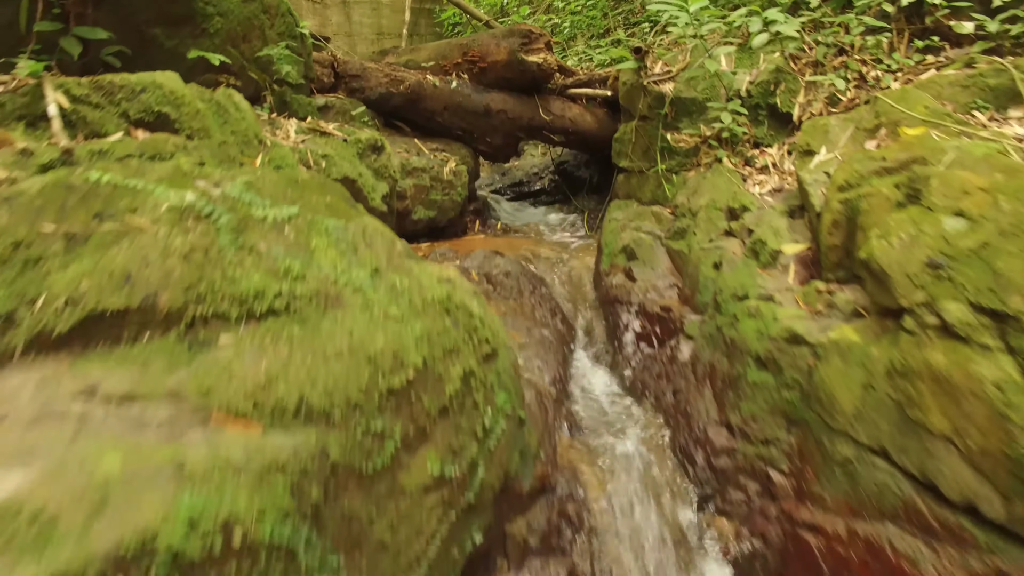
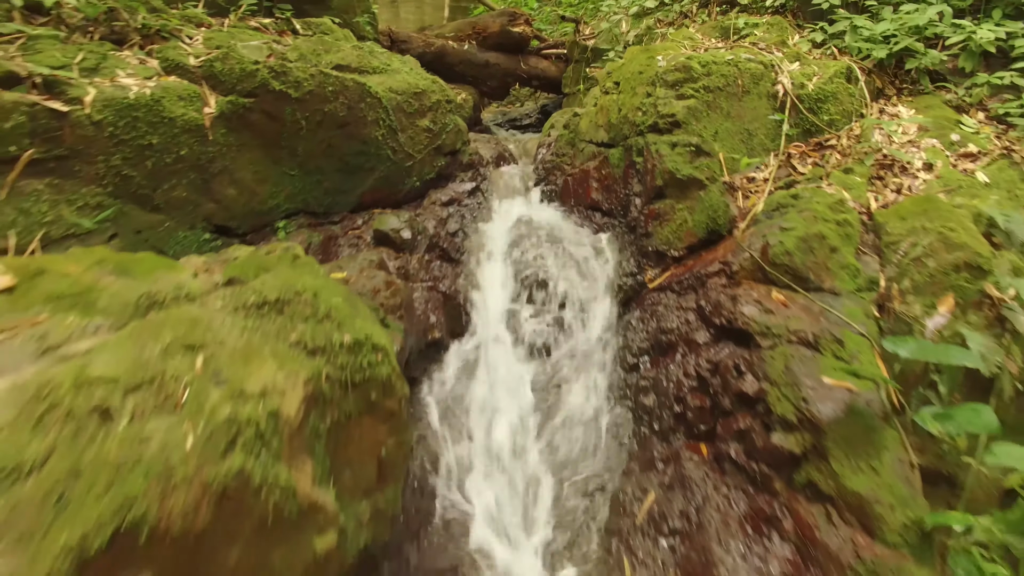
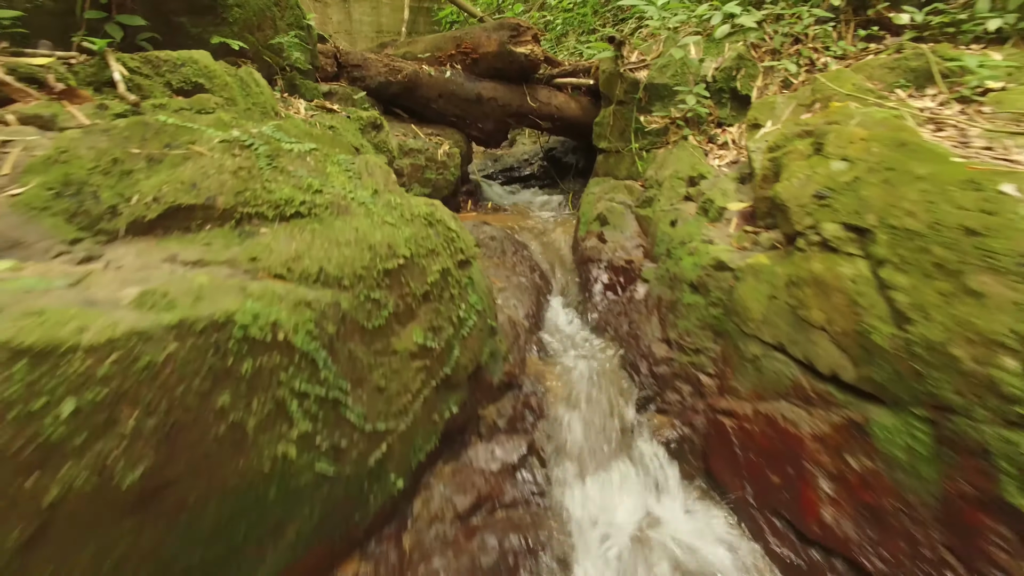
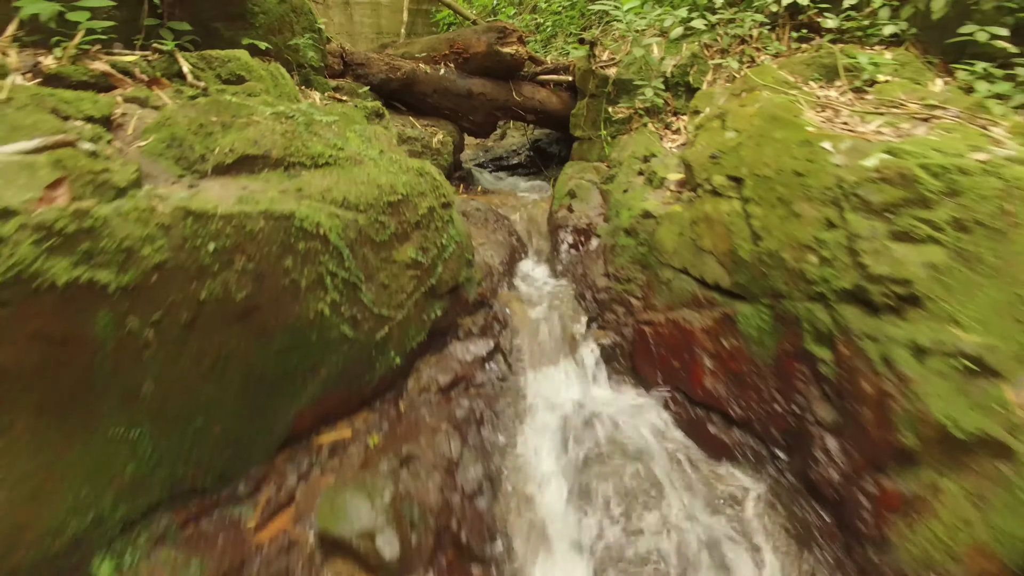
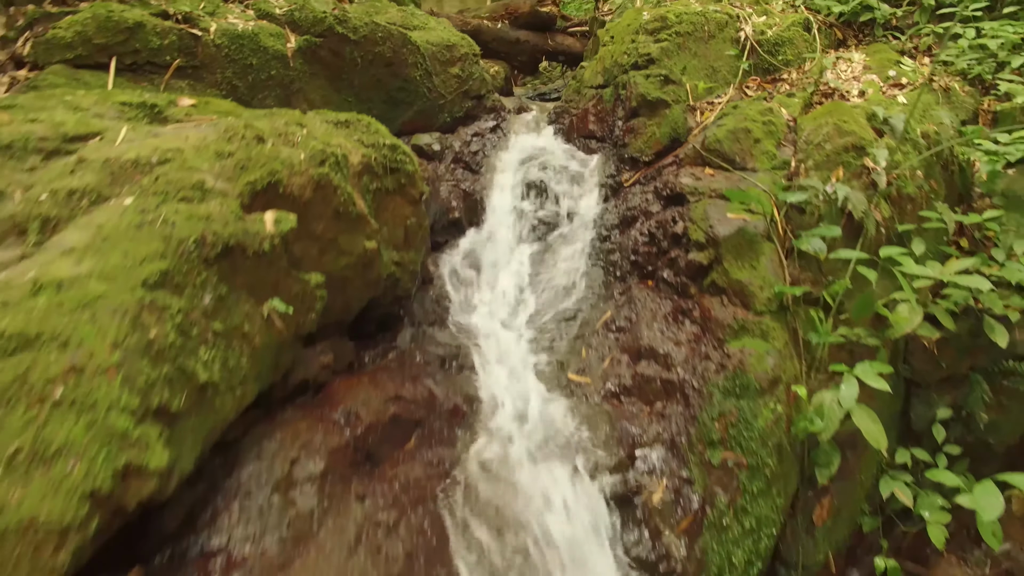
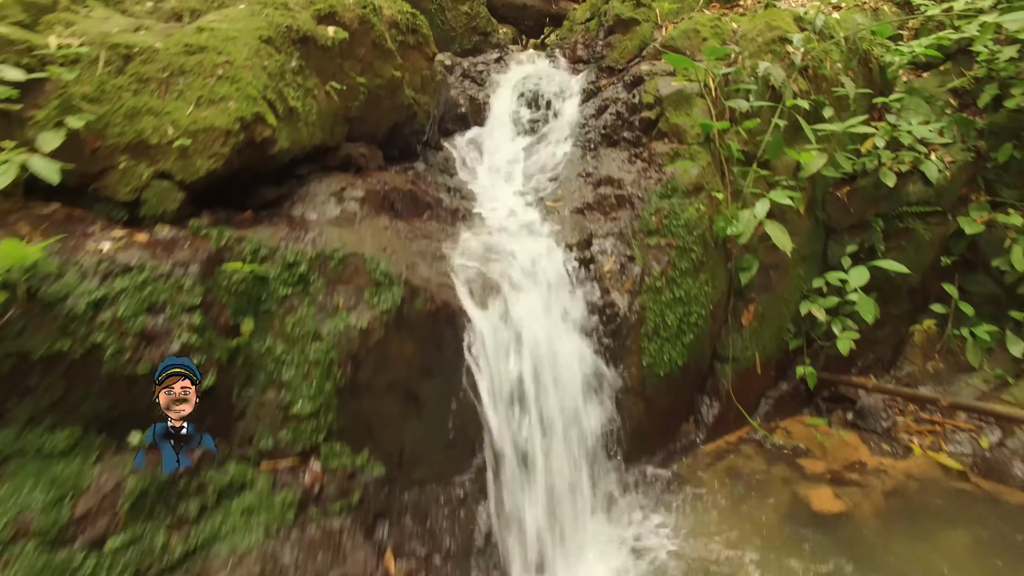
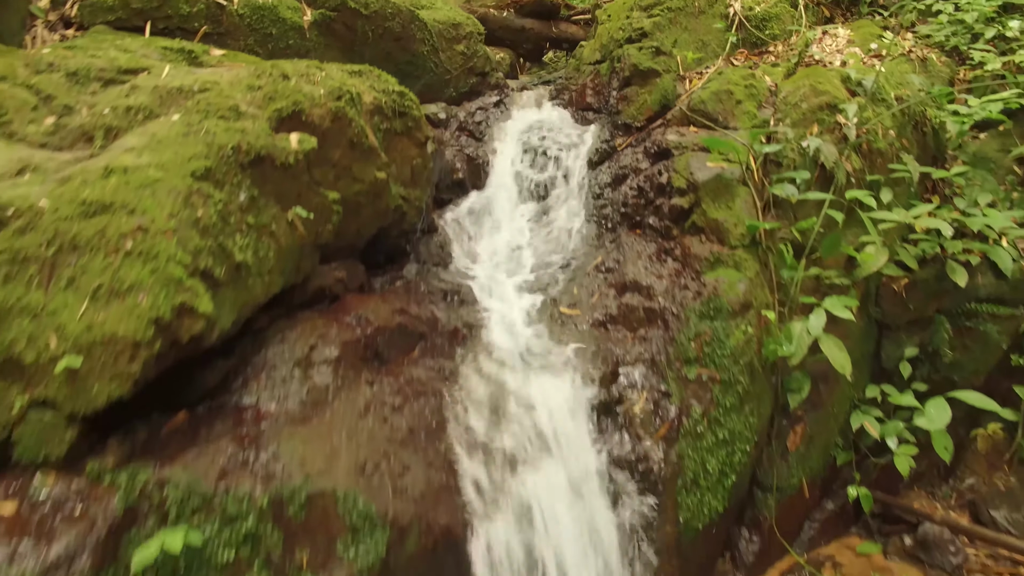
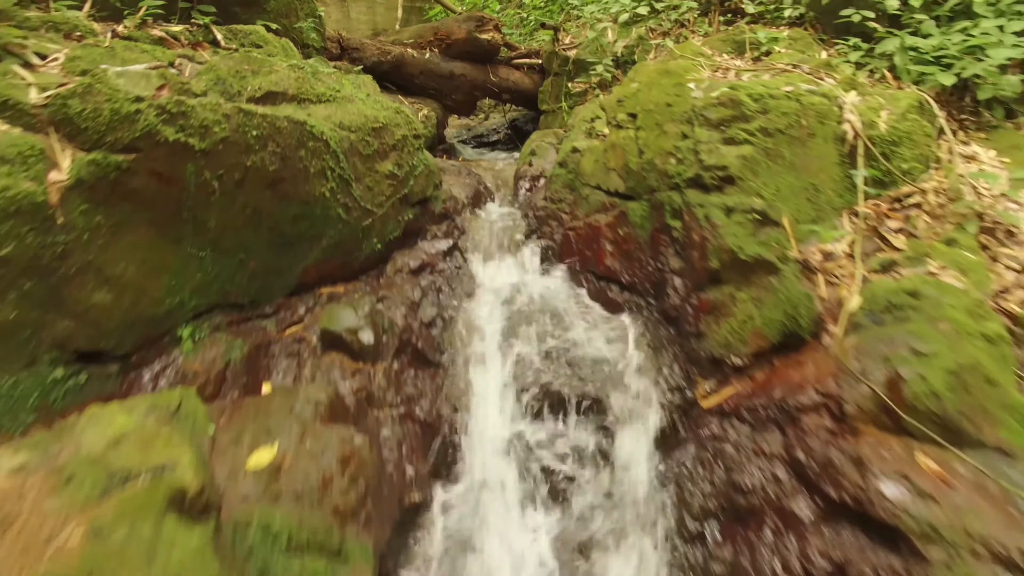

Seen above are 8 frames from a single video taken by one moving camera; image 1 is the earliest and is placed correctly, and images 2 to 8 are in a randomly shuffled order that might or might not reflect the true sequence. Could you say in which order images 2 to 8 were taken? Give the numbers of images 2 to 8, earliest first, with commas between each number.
3, 4, 8, 2, 5, 7, 6
